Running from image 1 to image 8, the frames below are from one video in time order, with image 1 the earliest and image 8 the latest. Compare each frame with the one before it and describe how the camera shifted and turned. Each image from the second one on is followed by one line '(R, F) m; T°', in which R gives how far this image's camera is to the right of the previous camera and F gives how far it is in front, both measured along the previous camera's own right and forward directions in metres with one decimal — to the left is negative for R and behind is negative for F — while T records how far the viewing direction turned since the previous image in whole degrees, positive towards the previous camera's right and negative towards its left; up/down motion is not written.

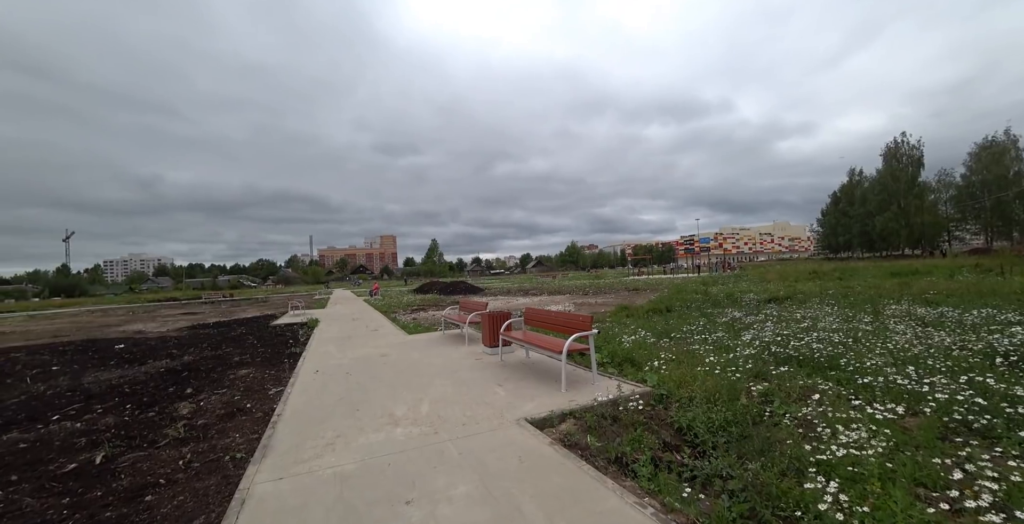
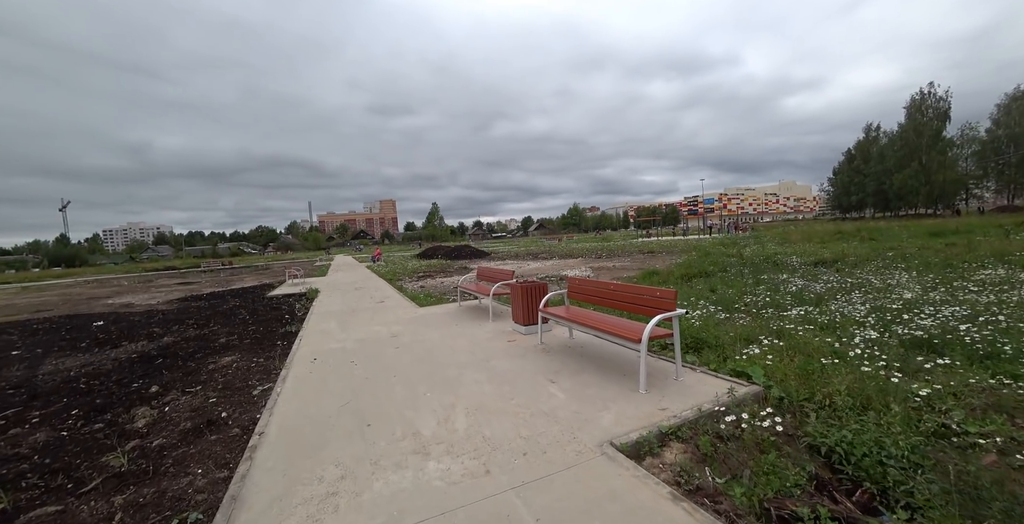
(-0.6, +1.4) m; 0°
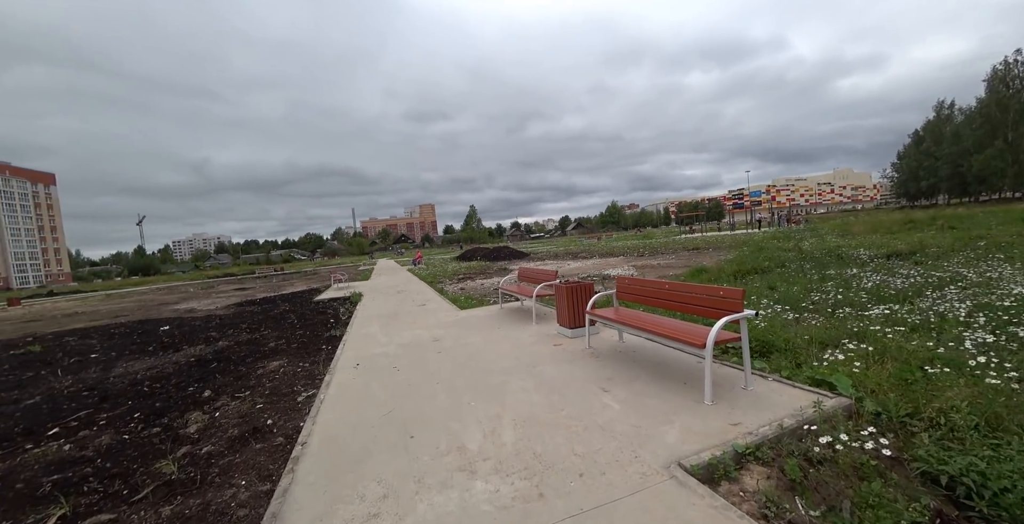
(-0.1, +0.3) m; -5°
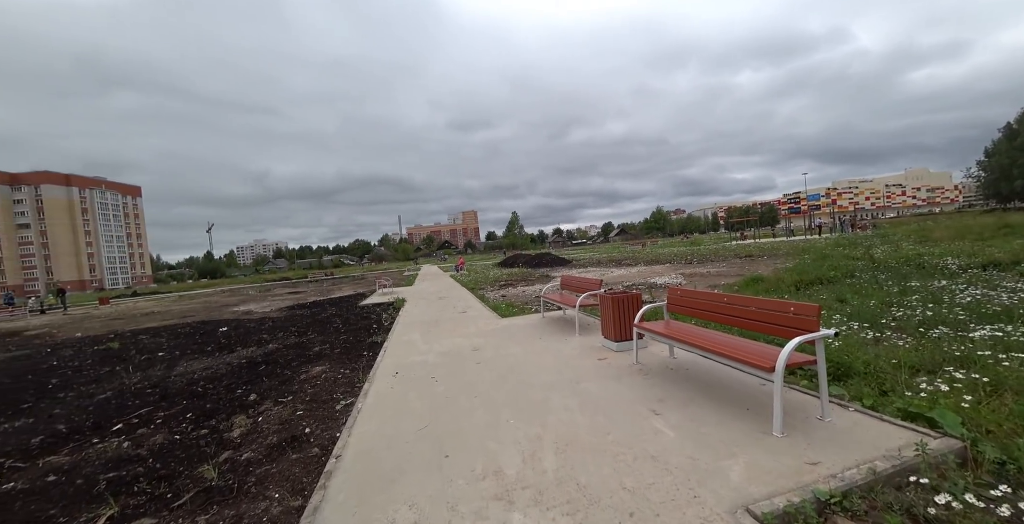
(0.0, +0.2) m; -6°
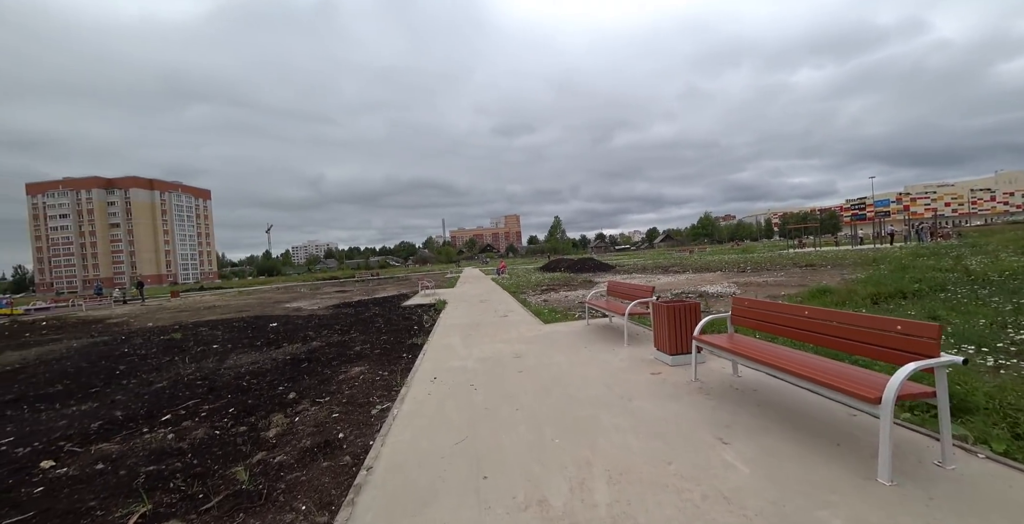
(-0.1, +0.3) m; -6°
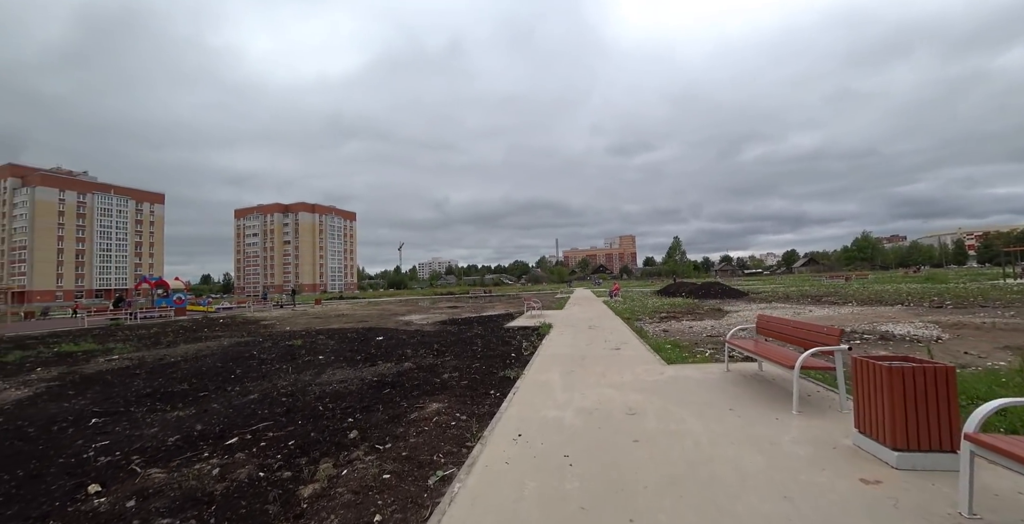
(0.0, +1.3) m; -16°
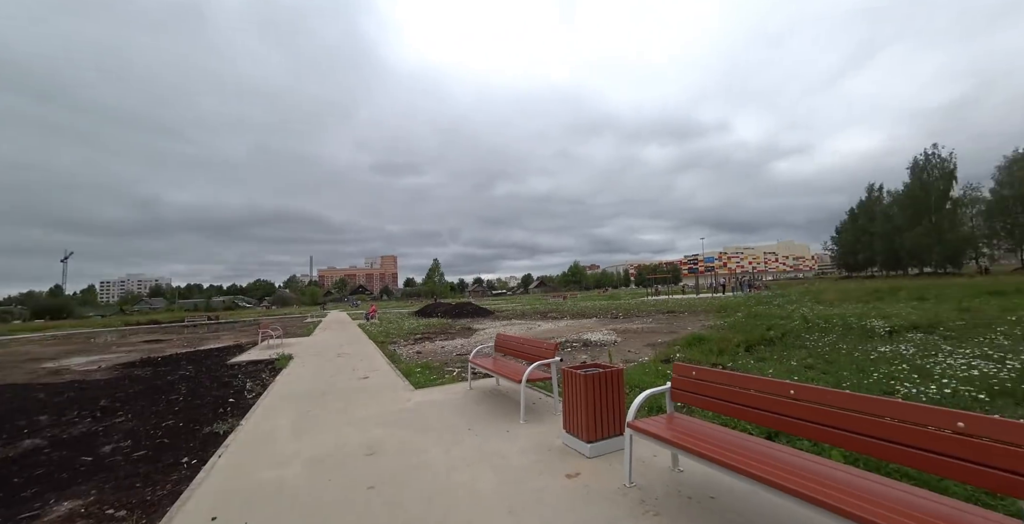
(+0.3, +0.2) m; +33°
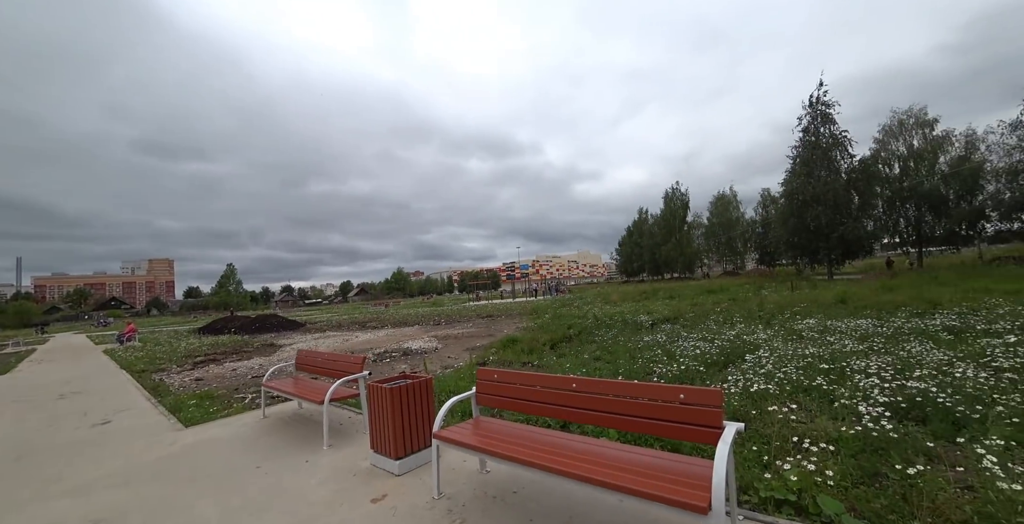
(+0.2, 0.0) m; +24°
